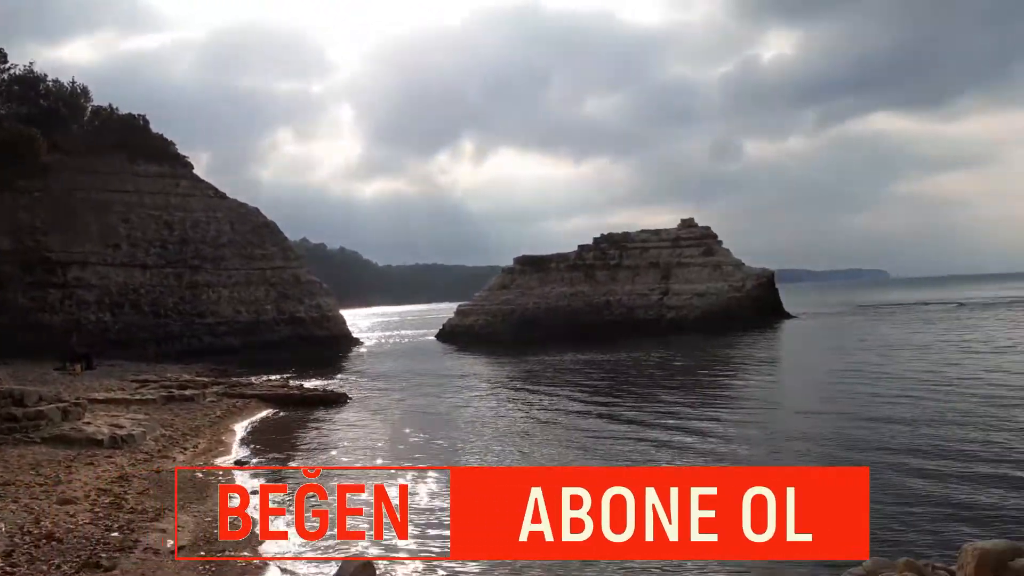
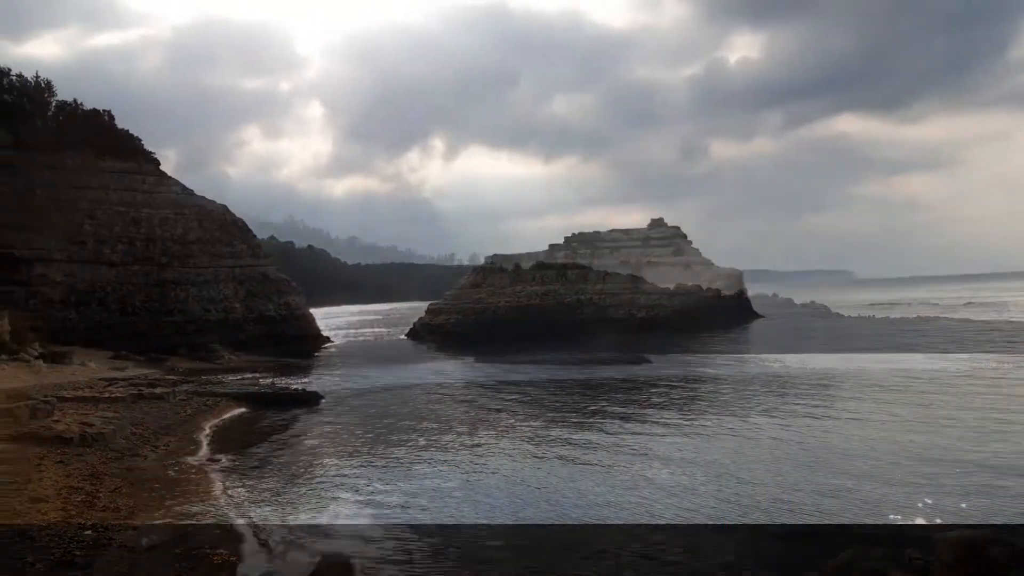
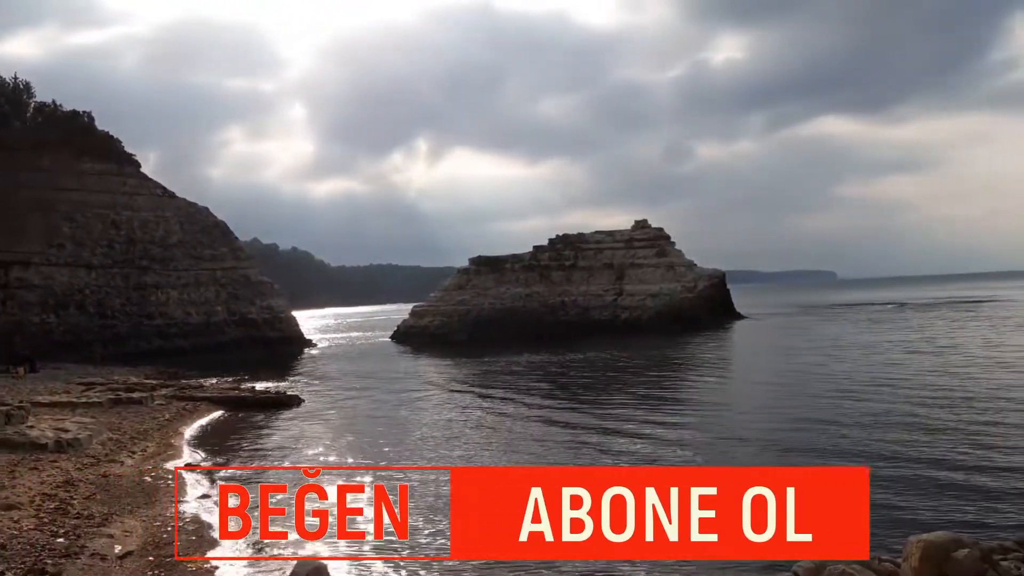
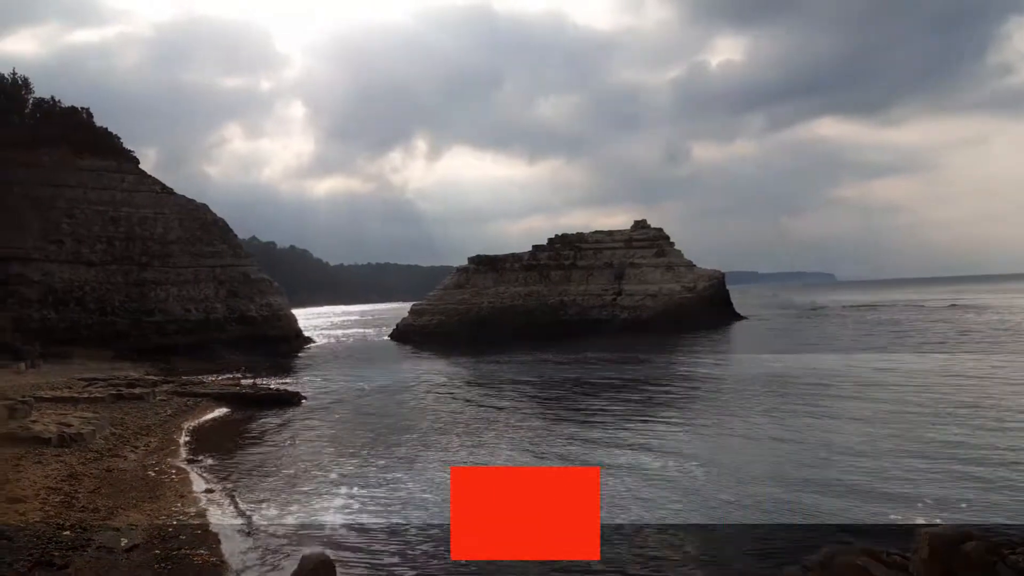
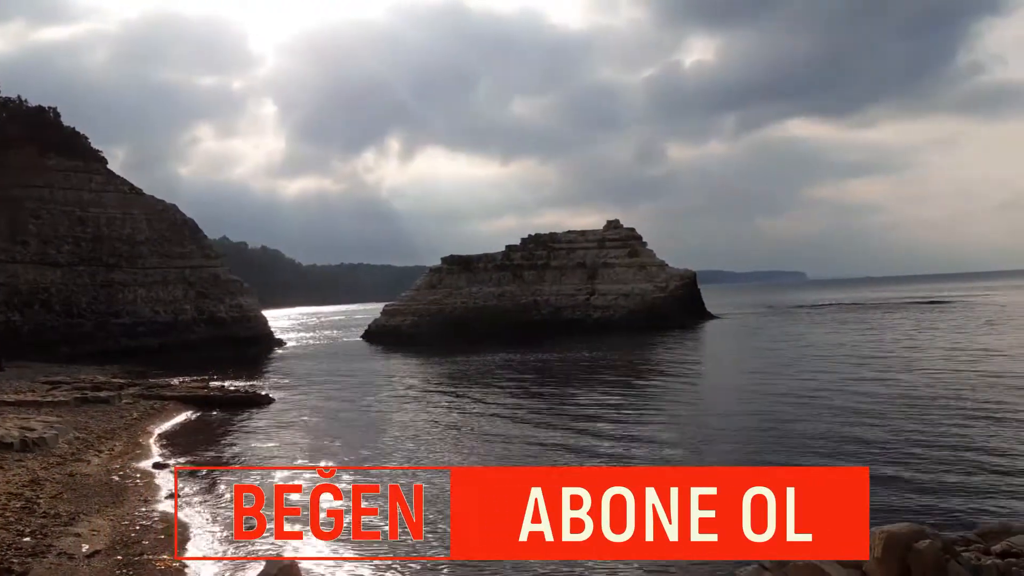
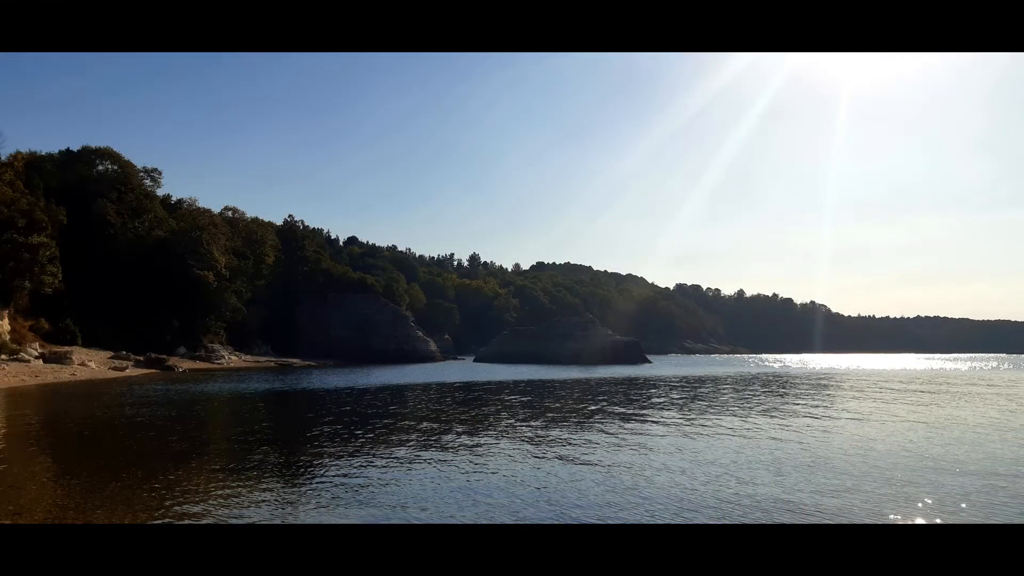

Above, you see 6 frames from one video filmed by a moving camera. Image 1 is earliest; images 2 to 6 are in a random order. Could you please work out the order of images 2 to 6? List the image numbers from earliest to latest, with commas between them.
3, 5, 4, 2, 6
